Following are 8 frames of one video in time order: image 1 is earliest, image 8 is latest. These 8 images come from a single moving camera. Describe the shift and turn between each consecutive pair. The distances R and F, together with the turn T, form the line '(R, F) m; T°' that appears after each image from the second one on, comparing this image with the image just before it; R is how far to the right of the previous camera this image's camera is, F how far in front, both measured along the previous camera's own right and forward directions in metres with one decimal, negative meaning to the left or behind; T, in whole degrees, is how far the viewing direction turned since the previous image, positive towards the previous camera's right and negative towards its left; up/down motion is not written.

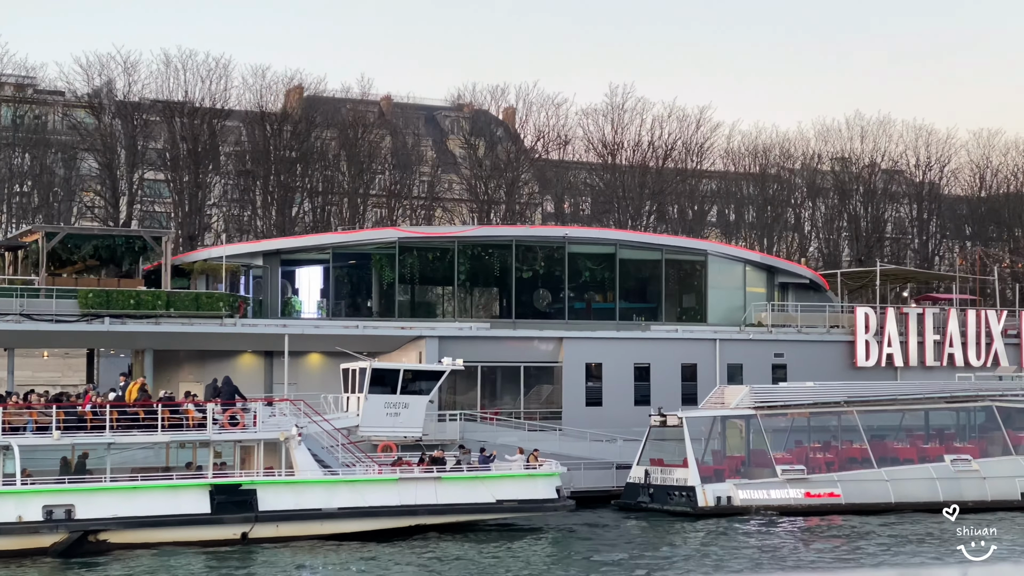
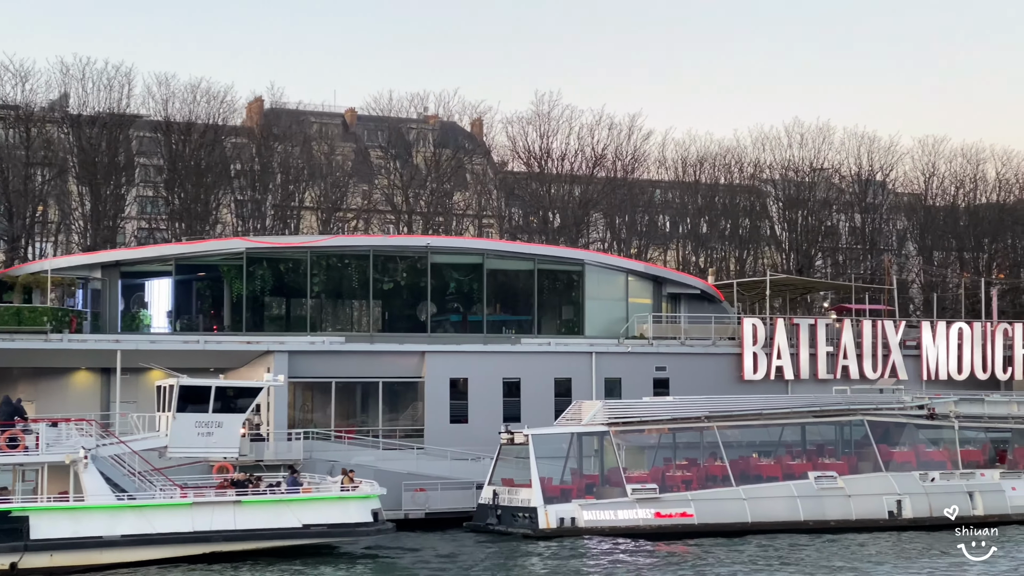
(+3.4, +1.3) m; 0°
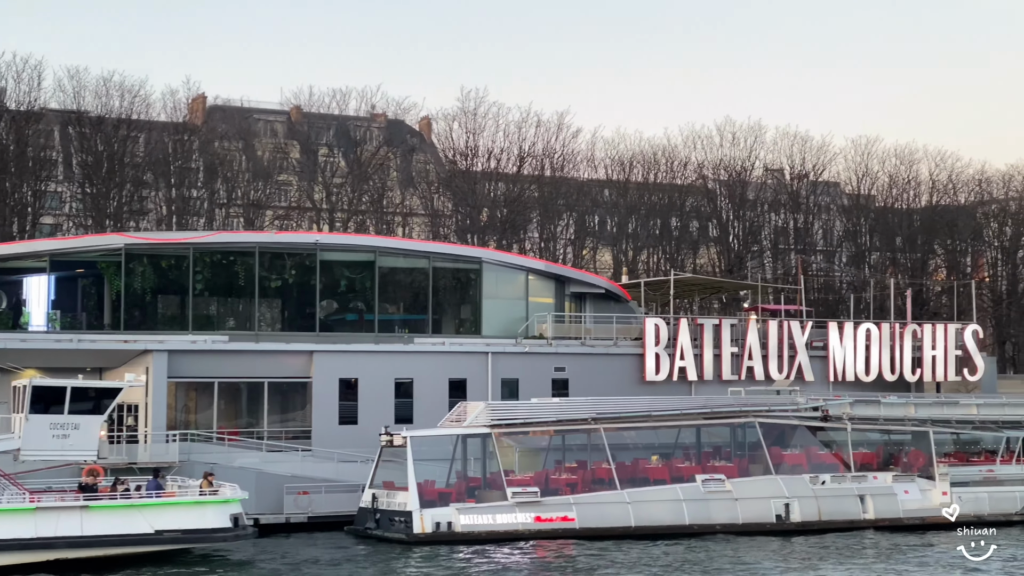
(+1.8, +0.7) m; +2°
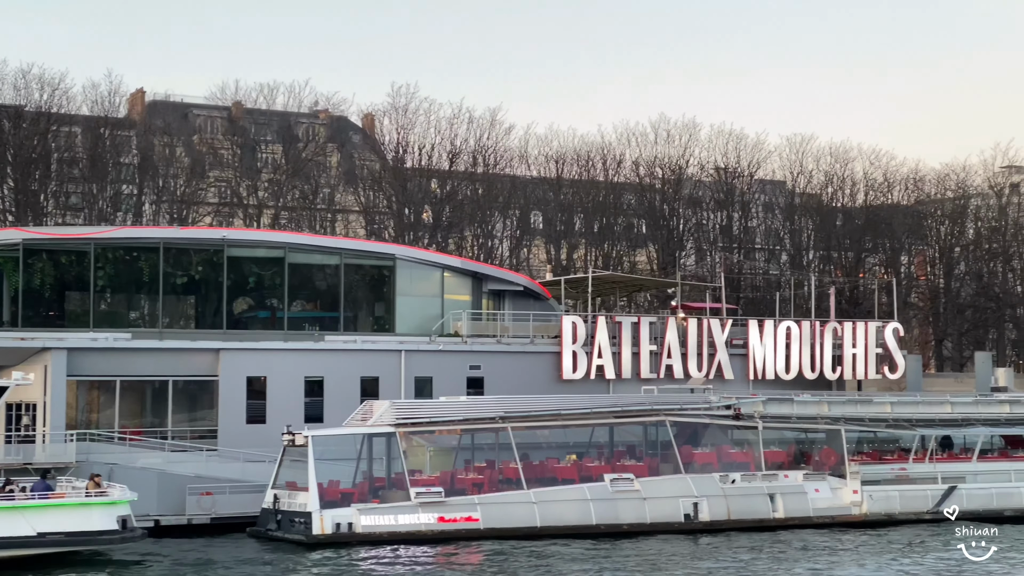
(+1.0, +0.4) m; +2°
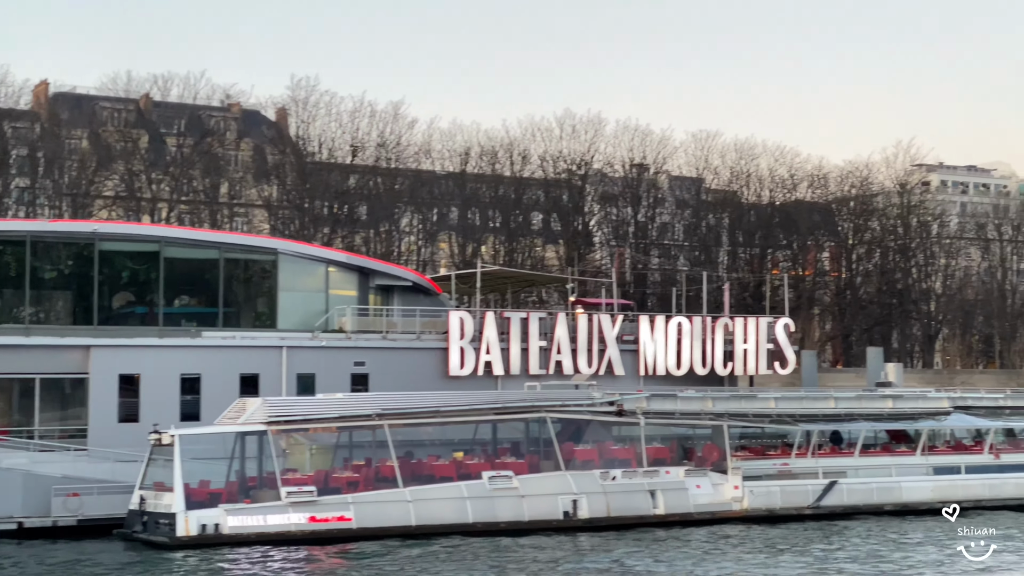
(+1.0, +0.4) m; +3°
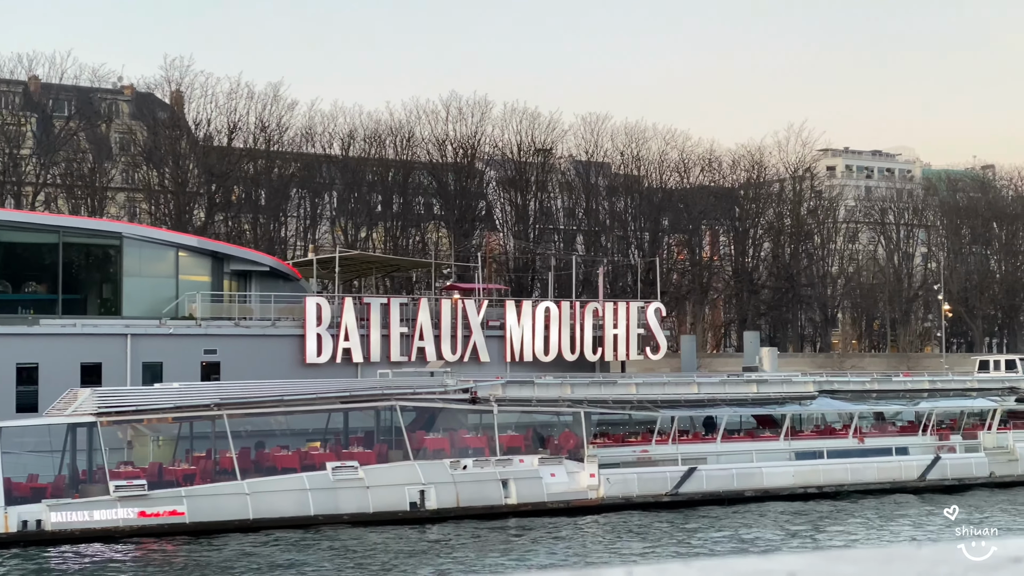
(+1.5, +0.8) m; +3°
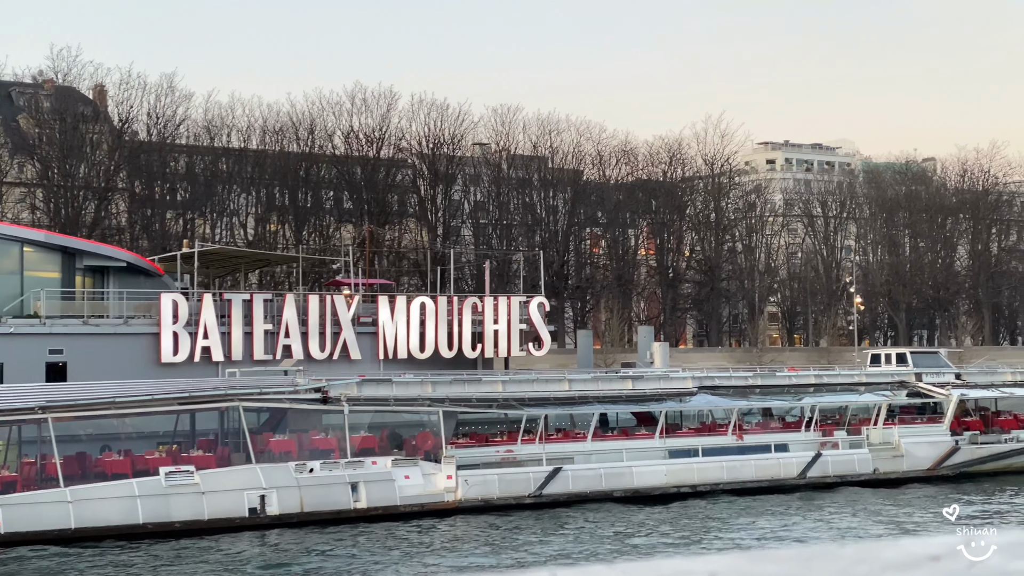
(+2.2, +1.2) m; +2°
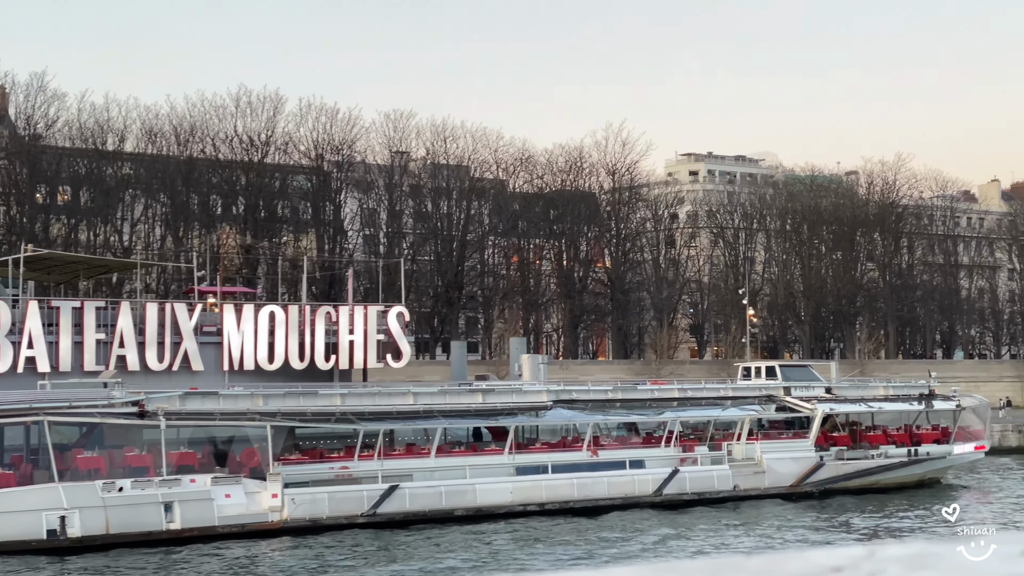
(+2.2, +1.3) m; +3°
